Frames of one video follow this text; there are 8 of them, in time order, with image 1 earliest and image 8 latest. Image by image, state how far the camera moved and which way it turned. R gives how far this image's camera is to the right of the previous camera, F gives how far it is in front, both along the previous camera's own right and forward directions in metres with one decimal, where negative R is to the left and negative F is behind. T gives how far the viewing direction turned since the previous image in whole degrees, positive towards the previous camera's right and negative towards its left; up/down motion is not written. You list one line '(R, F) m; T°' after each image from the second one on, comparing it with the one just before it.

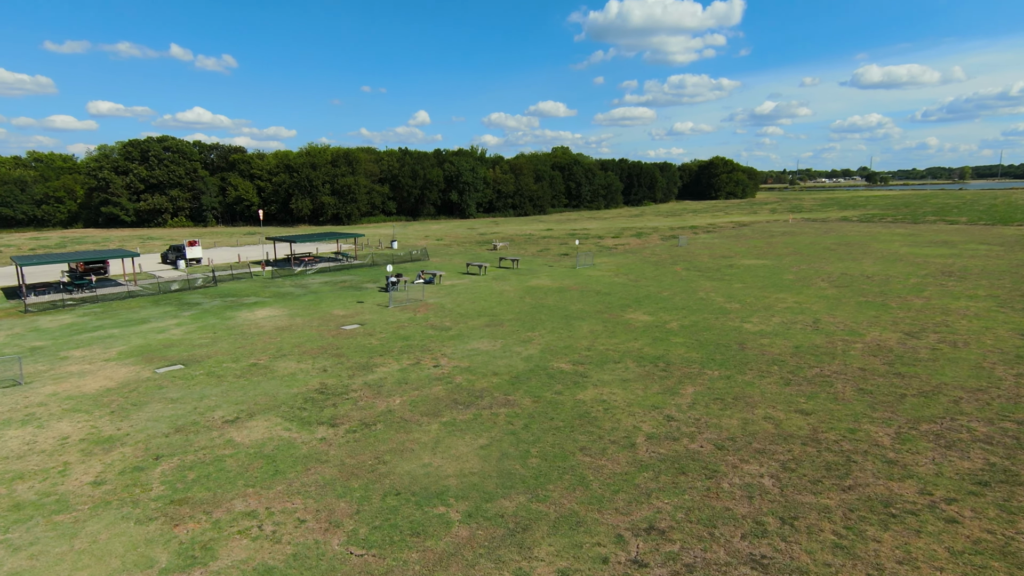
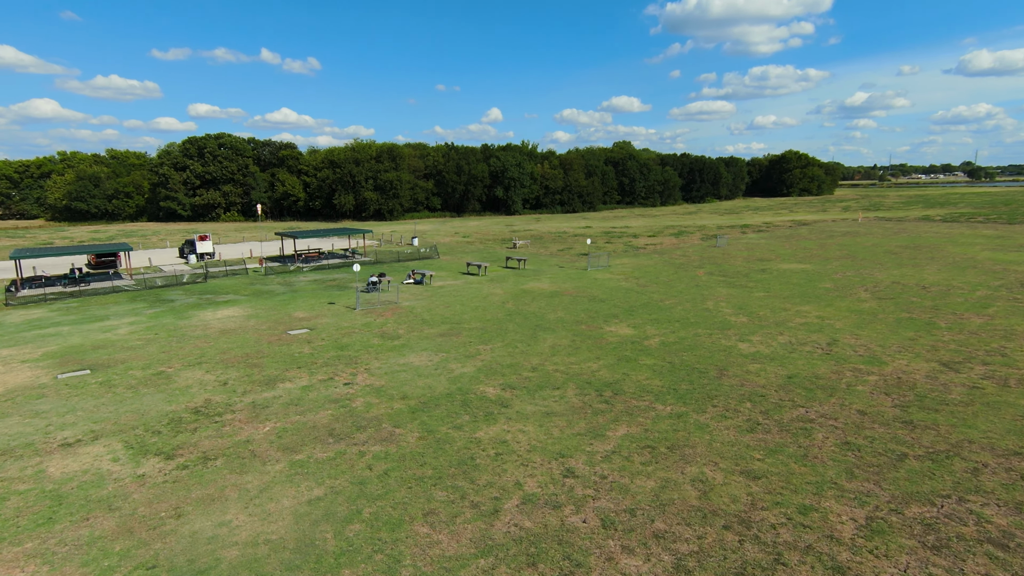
(+3.9, +3.0) m; -7°
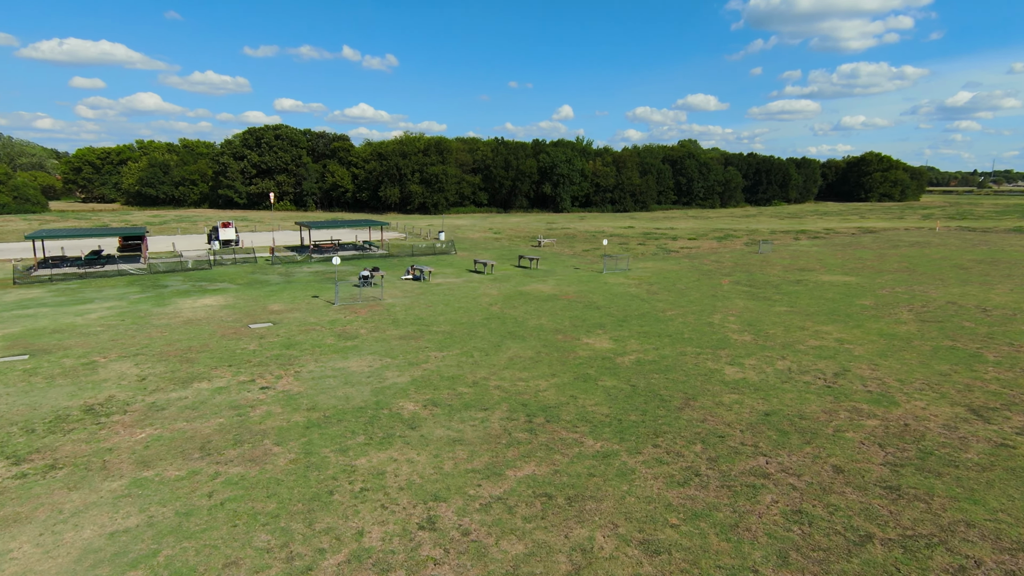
(+3.1, +2.1) m; -6°
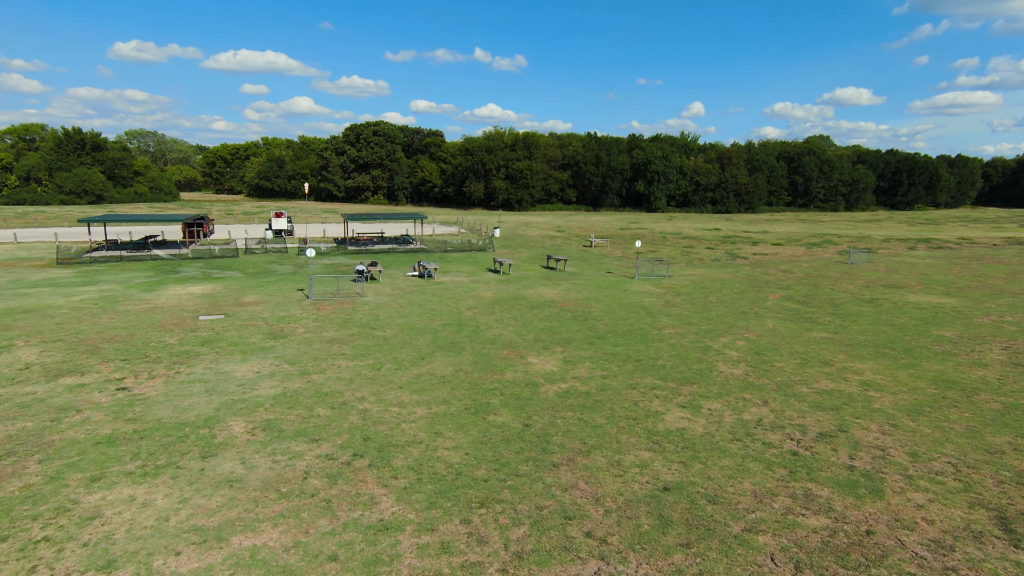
(+4.9, +3.4) m; -12°
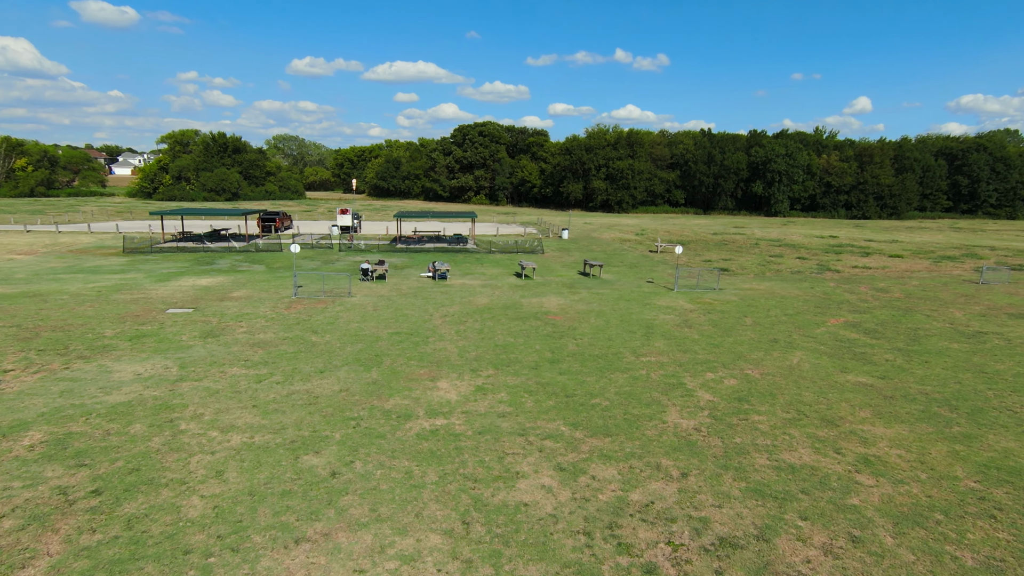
(+4.8, +3.3) m; -13°
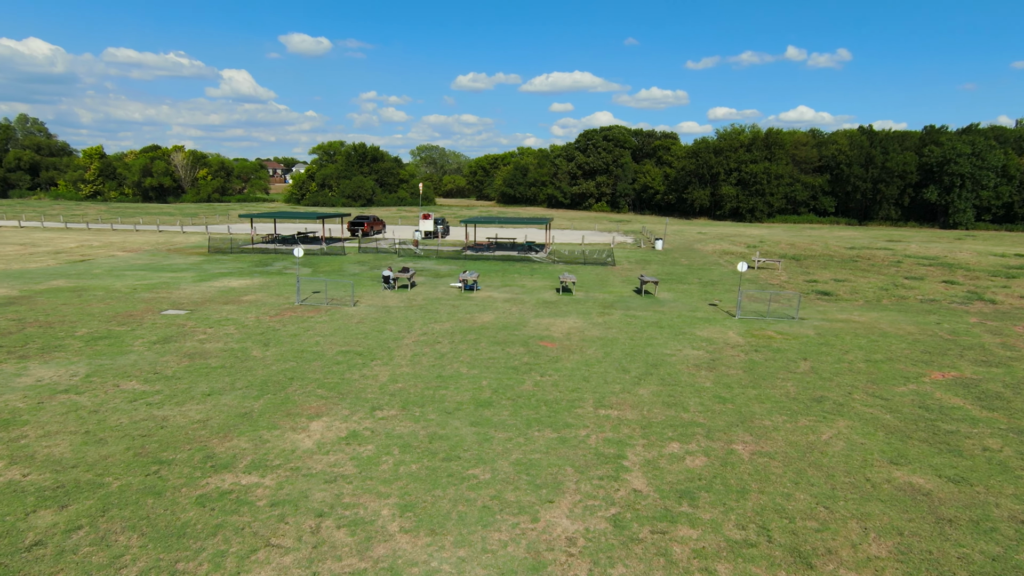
(+4.4, +3.6) m; -14°
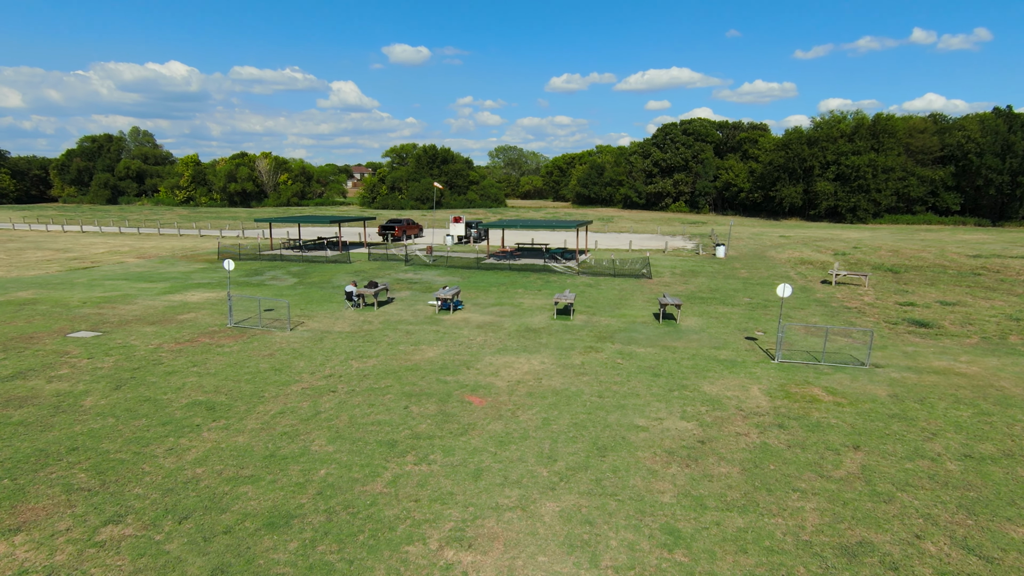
(+3.5, +4.7) m; -9°
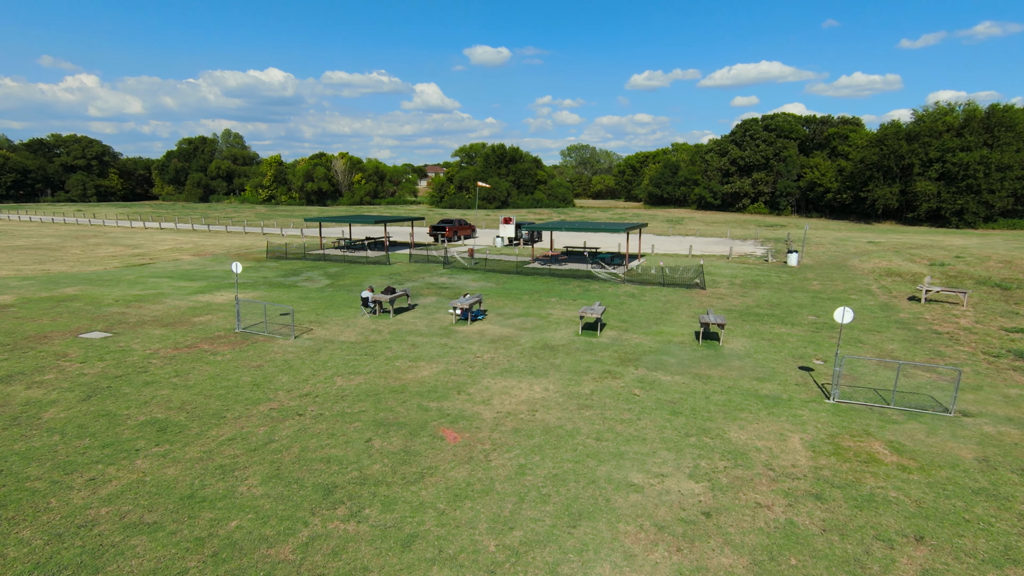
(+1.5, +1.8) m; -7°
